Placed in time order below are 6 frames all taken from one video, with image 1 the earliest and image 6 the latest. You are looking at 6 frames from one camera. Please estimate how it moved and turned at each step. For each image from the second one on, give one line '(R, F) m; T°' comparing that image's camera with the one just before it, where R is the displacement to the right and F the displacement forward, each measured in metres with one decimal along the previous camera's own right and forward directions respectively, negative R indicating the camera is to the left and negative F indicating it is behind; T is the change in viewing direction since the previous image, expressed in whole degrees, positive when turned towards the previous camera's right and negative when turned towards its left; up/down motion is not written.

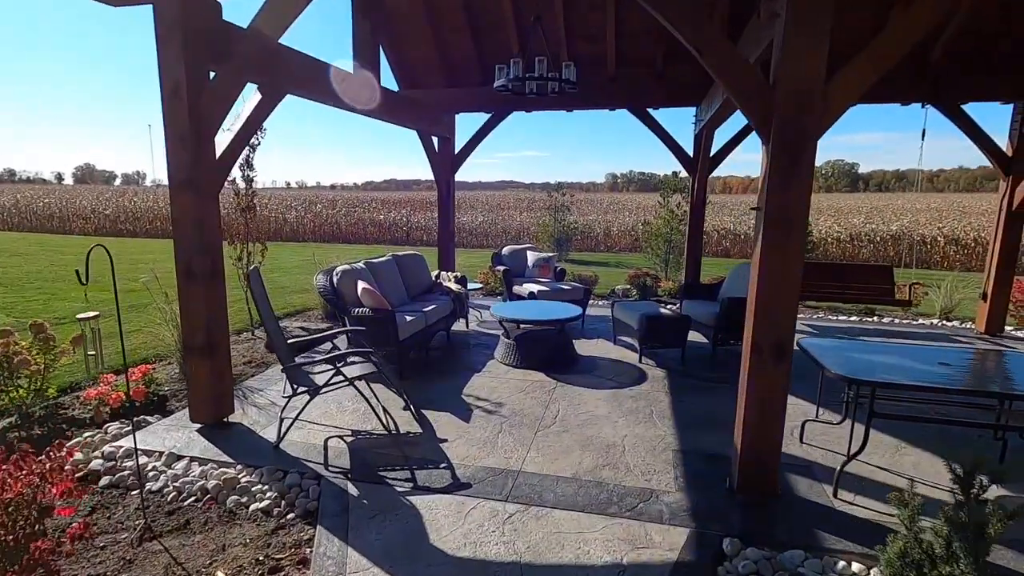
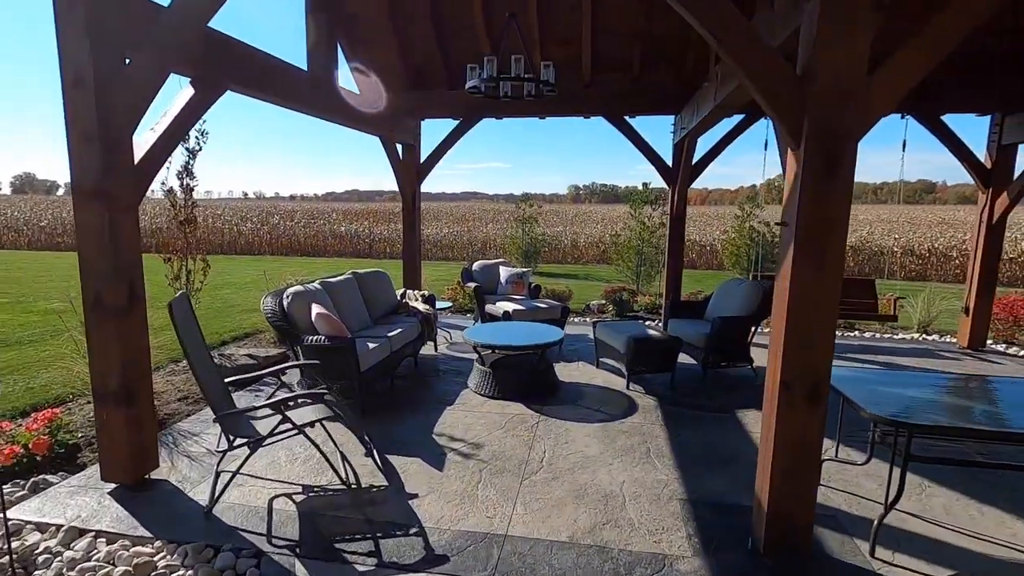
(-0.1, +0.5) m; +4°
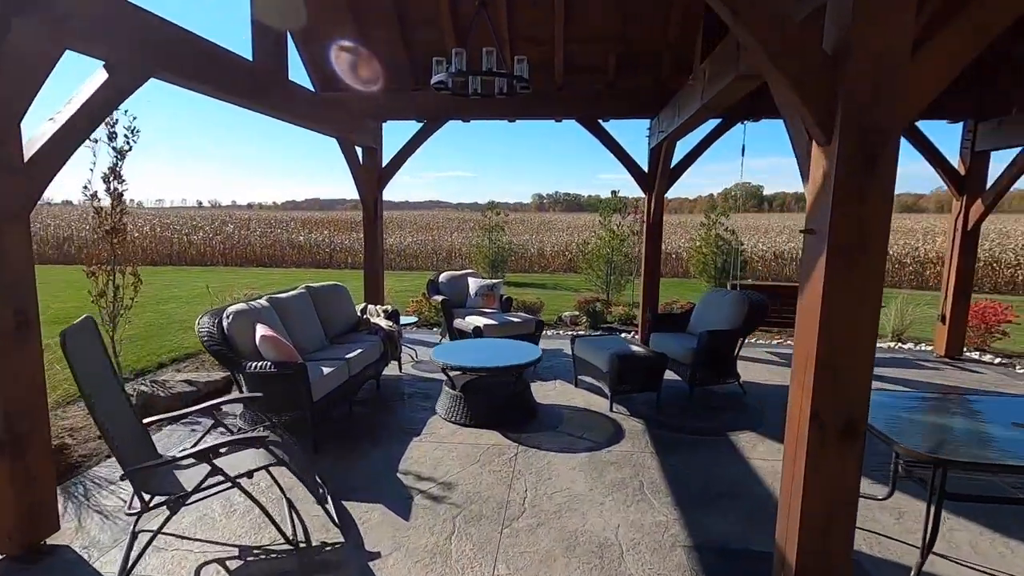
(-0.1, +0.4) m; +4°
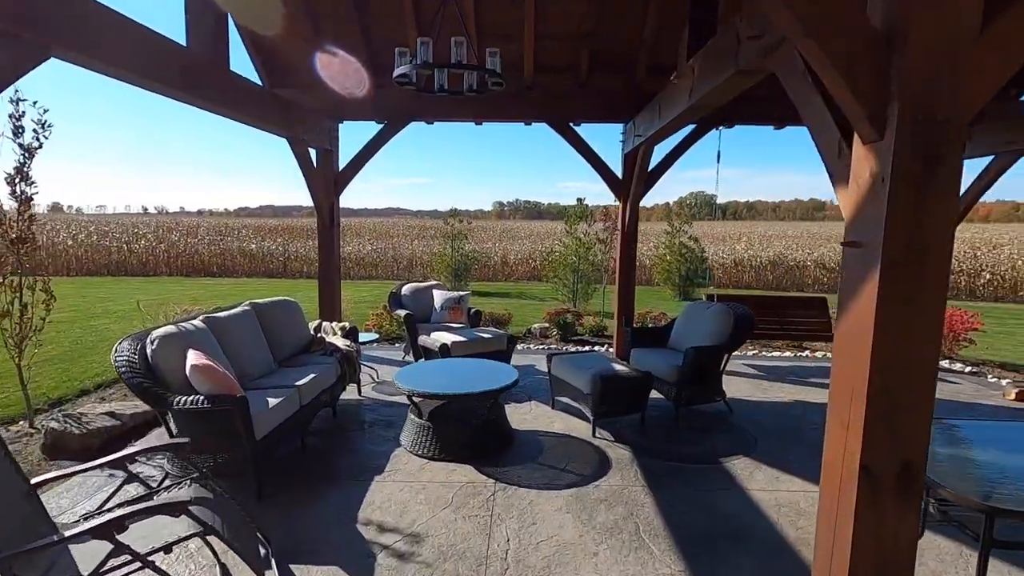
(-0.1, +0.4) m; +4°
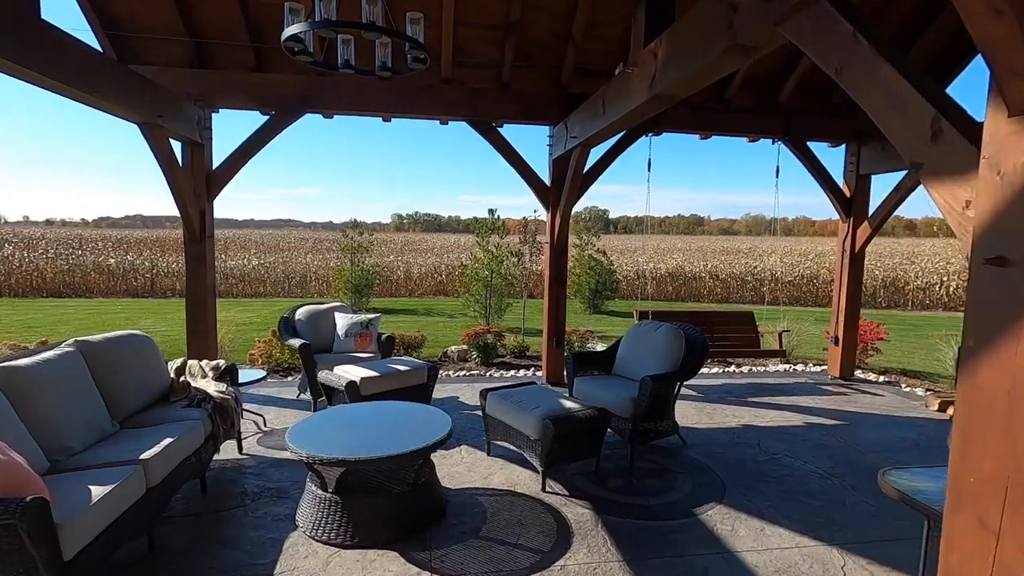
(-0.2, +0.7) m; +11°
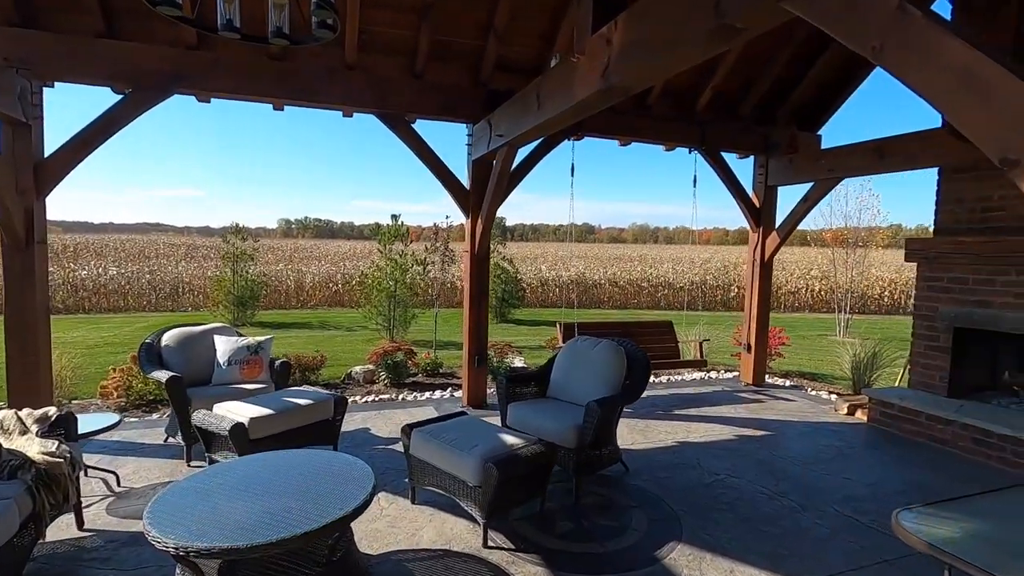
(-0.2, +0.5) m; +11°
